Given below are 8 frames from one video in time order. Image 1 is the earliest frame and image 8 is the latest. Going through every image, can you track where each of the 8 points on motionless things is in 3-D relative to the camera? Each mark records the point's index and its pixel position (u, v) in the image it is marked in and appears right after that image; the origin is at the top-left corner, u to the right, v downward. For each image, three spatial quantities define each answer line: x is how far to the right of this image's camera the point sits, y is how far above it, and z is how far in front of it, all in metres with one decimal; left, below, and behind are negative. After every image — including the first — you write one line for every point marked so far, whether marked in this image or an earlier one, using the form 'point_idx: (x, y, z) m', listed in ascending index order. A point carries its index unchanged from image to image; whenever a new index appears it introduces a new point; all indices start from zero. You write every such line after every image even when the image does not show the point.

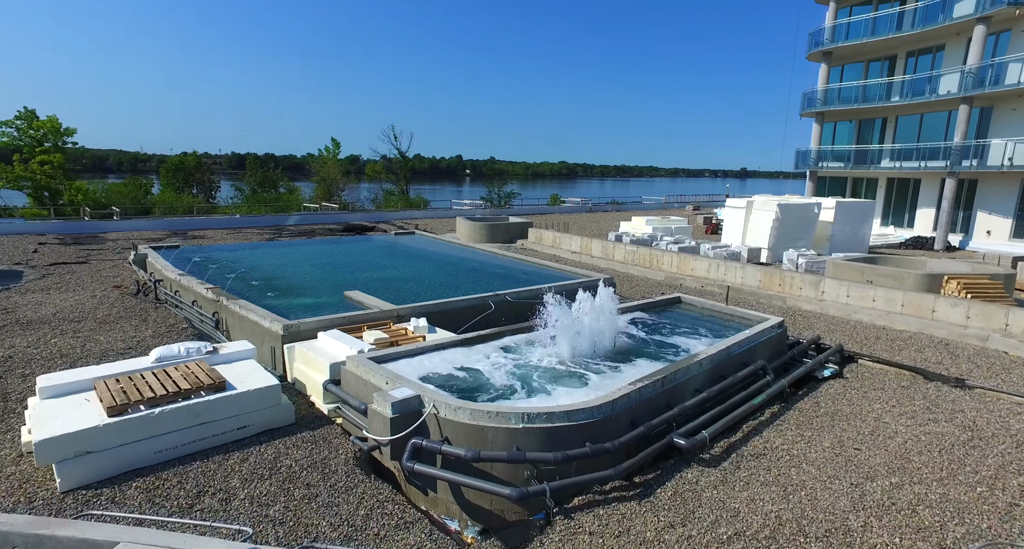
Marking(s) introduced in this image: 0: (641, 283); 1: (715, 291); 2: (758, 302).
0: (+4.2, -0.3, +18.8) m
1: (+6.2, -0.5, +17.7) m
2: (+6.9, -0.8, +16.1) m
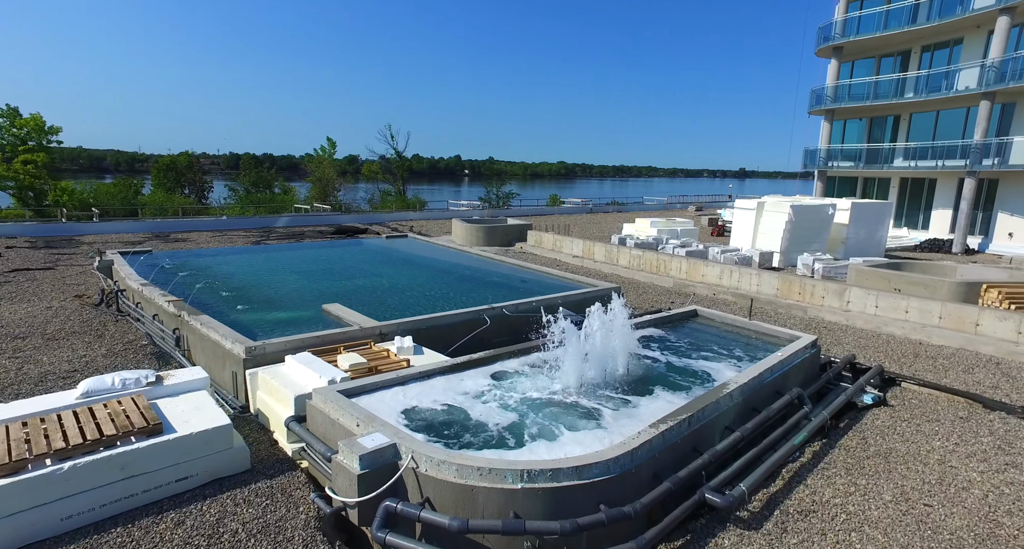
0: (+4.2, -0.5, +17.6) m
1: (+6.2, -0.7, +16.5) m
2: (+6.9, -1.0, +14.9) m
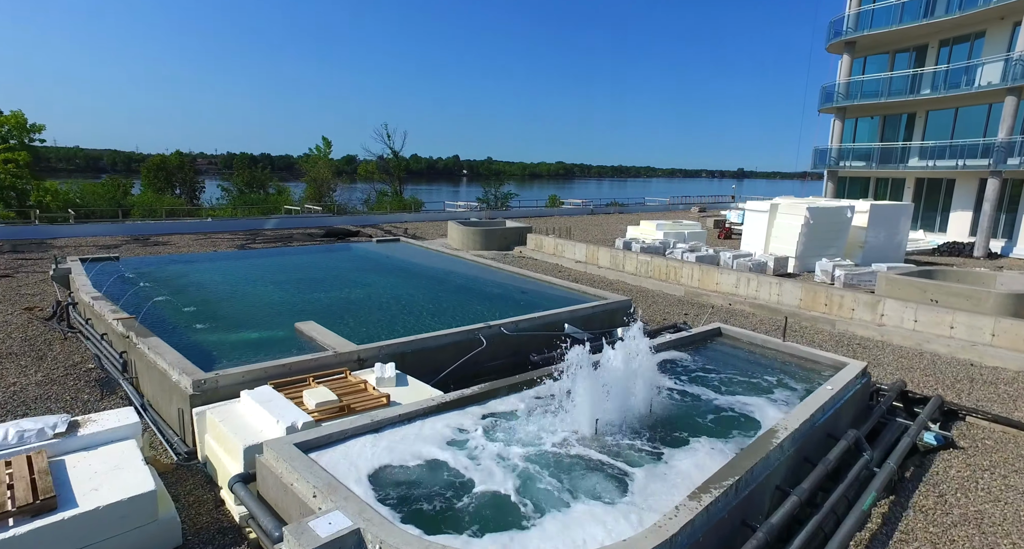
0: (+4.1, -0.8, +16.2) m
1: (+6.2, -0.9, +15.1) m
2: (+6.8, -1.2, +13.6) m
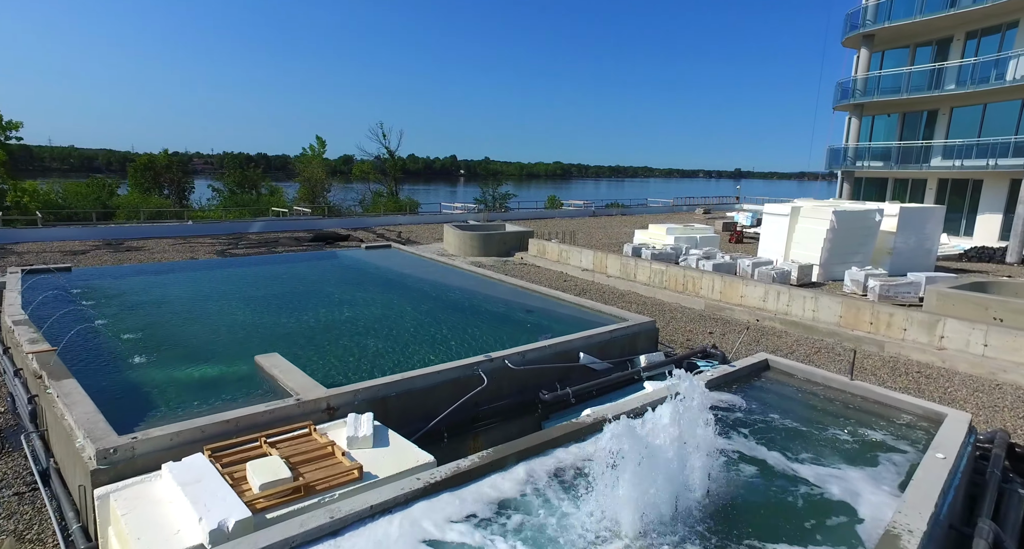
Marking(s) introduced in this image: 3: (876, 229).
0: (+4.2, -1.1, +14.6) m
1: (+6.2, -1.3, +13.5) m
2: (+6.9, -1.5, +11.9) m
3: (+12.6, +1.6, +19.7) m
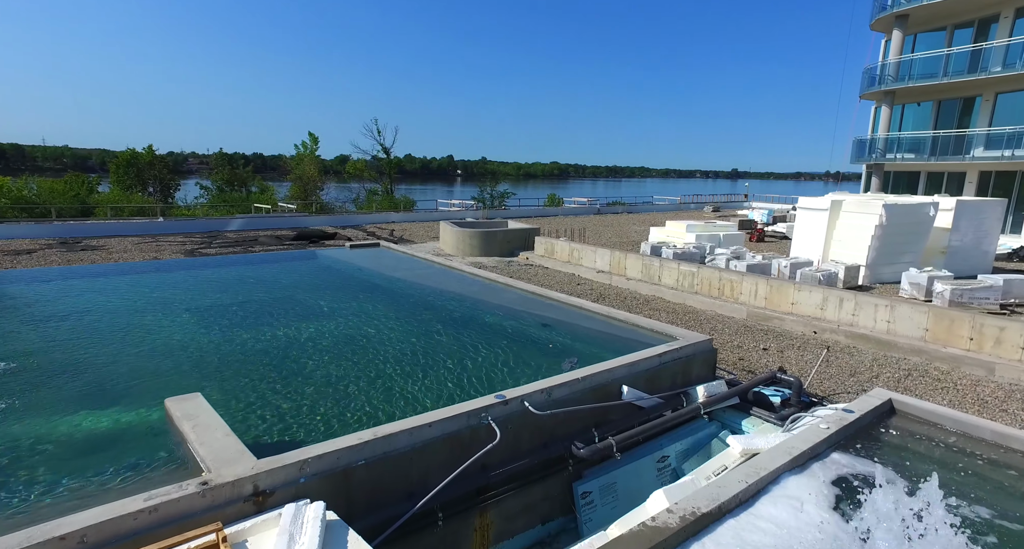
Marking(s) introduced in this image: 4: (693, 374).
0: (+4.4, -1.1, +12.2) m
1: (+6.4, -1.3, +11.1) m
2: (+7.1, -1.6, +9.6) m
3: (+12.7, +1.5, +17.4) m
4: (+2.5, -1.4, +7.8) m
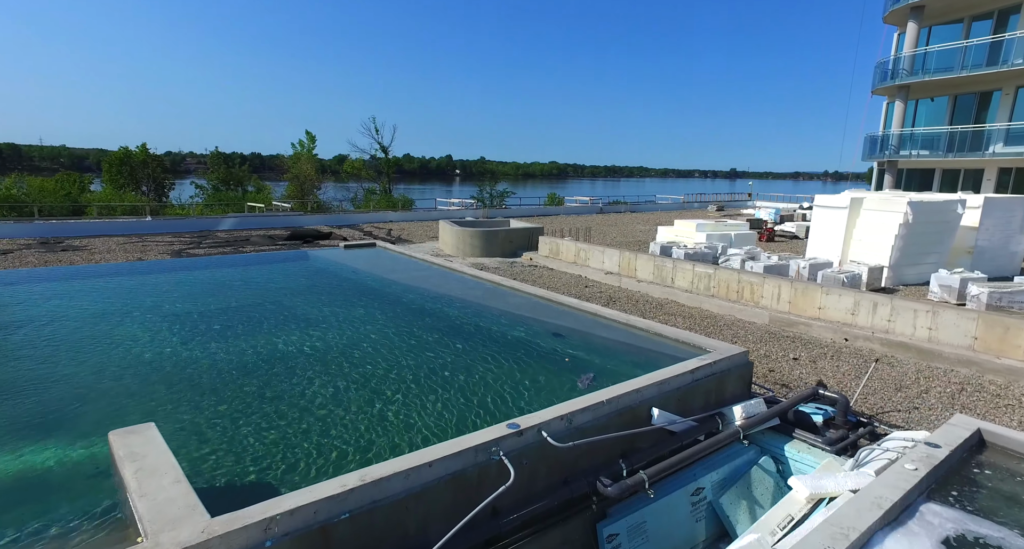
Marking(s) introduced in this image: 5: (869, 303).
0: (+4.5, -1.2, +11.3) m
1: (+6.5, -1.4, +10.2) m
2: (+7.2, -1.6, +8.6) m
3: (+12.8, +1.5, +16.5) m
4: (+2.6, -1.4, +6.9) m
5: (+6.8, -0.5, +10.8) m
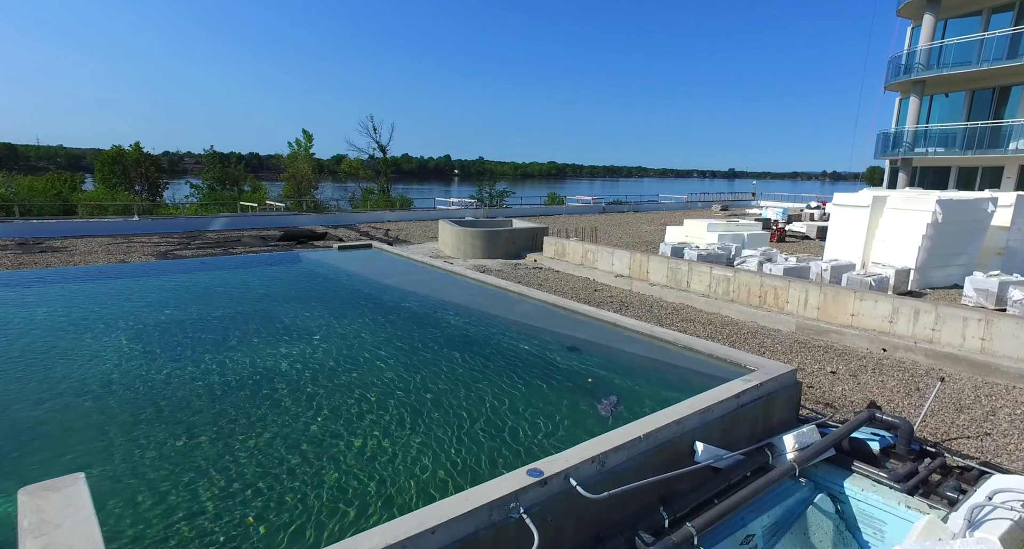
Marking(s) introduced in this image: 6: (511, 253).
0: (+4.6, -1.2, +10.3) m
1: (+6.7, -1.4, +9.3) m
2: (+7.4, -1.7, +7.7) m
3: (+13.0, +1.4, +15.6) m
4: (+2.7, -1.5, +6.0) m
5: (+6.9, -0.6, +9.9) m
6: (0.0, +0.7, +18.8) m
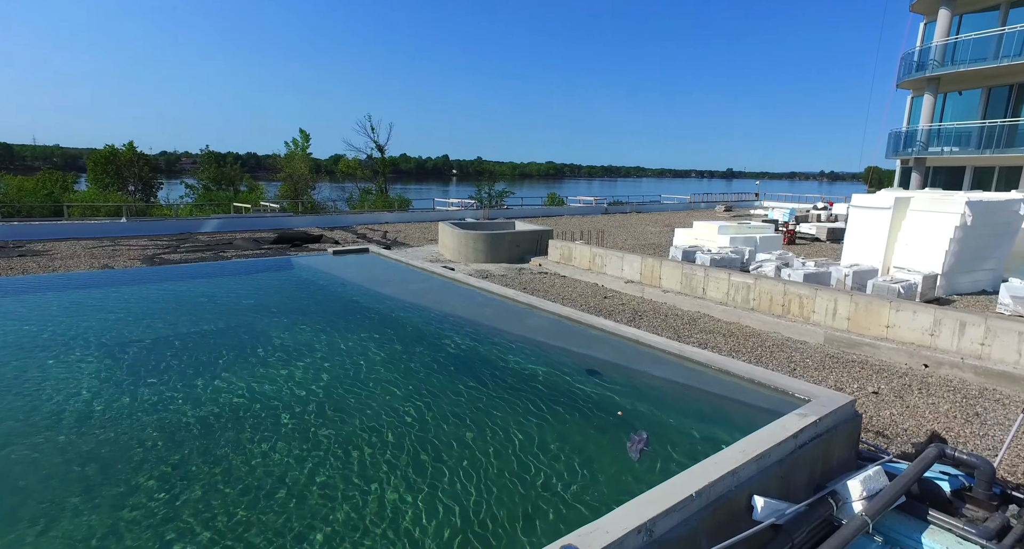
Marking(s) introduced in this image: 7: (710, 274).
0: (+4.8, -1.4, +9.5) m
1: (+6.8, -1.6, +8.5) m
2: (+7.5, -1.8, +6.9) m
3: (+13.1, +1.3, +14.8) m
4: (+2.9, -1.6, +5.1) m
5: (+7.0, -0.8, +9.1) m
6: (+0.1, +0.6, +18.0) m
7: (+4.5, 0.0, +12.8) m
